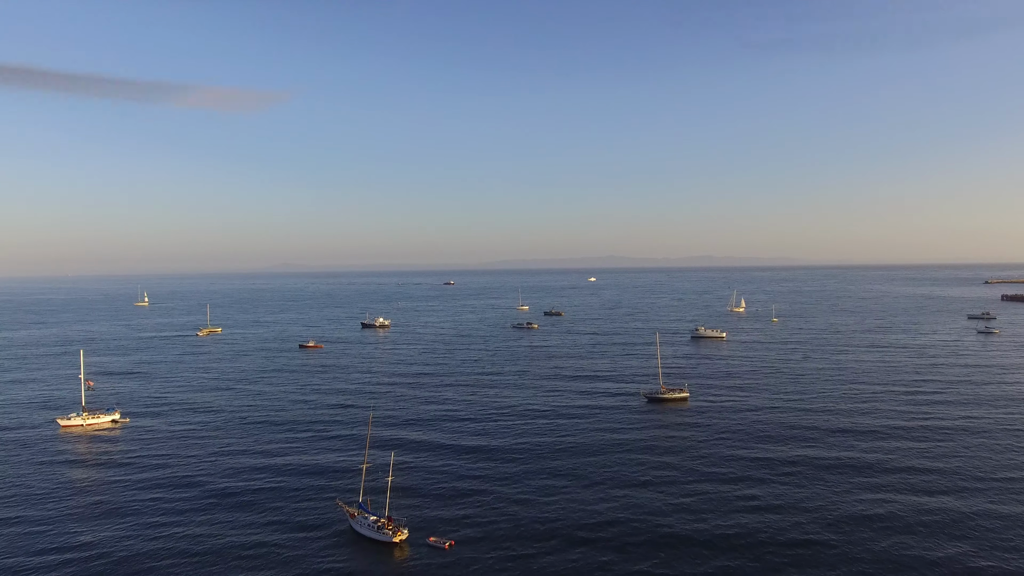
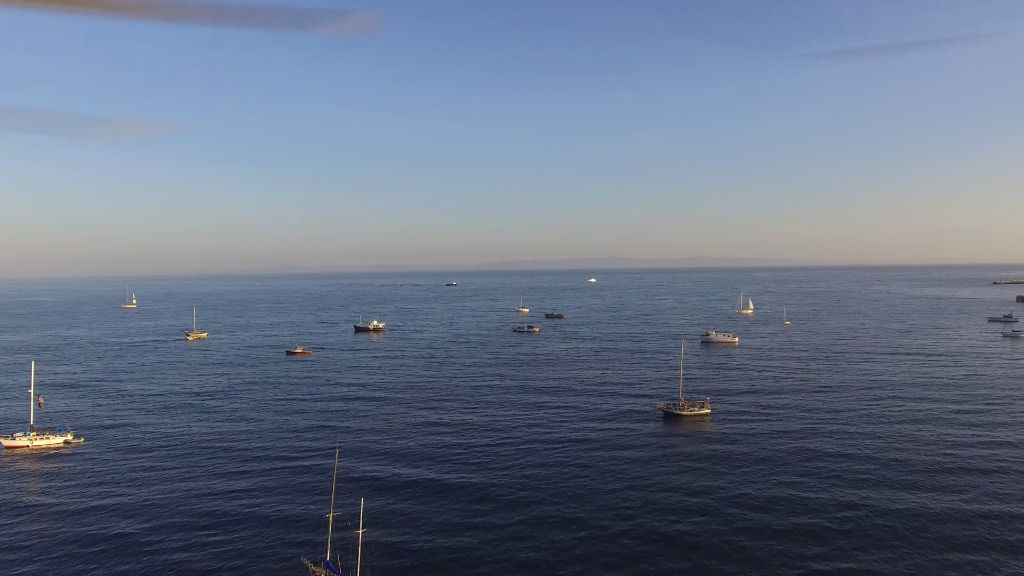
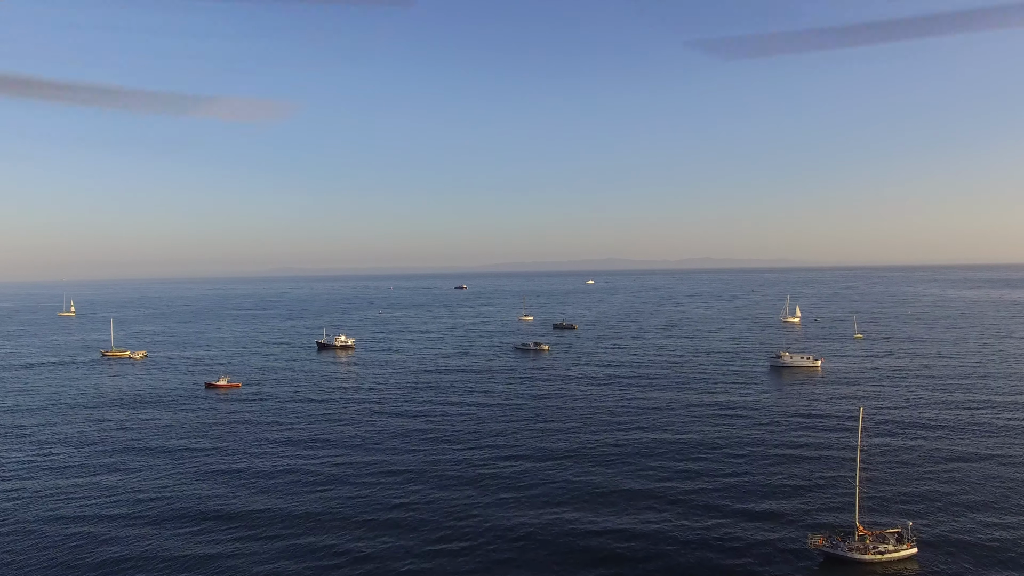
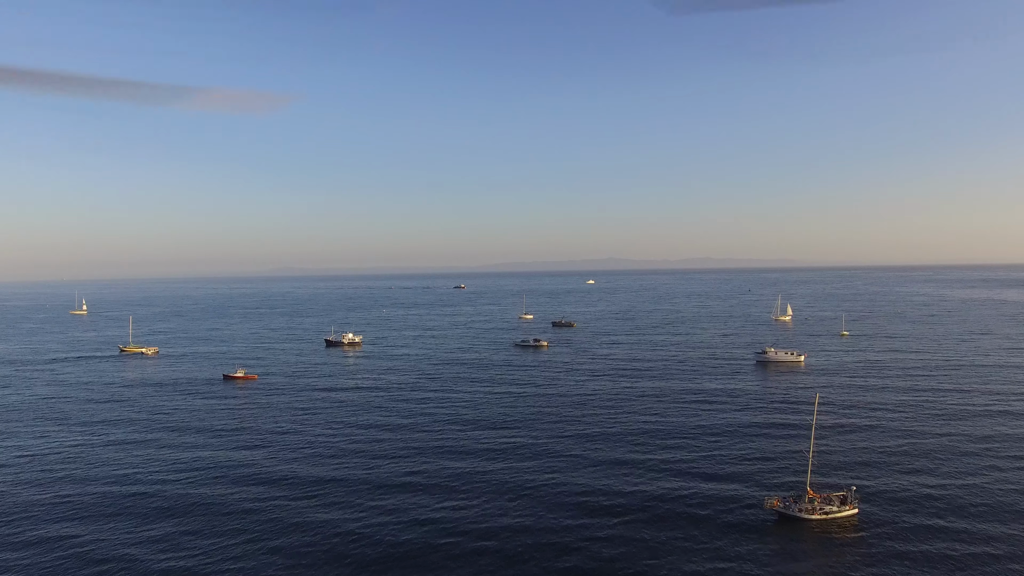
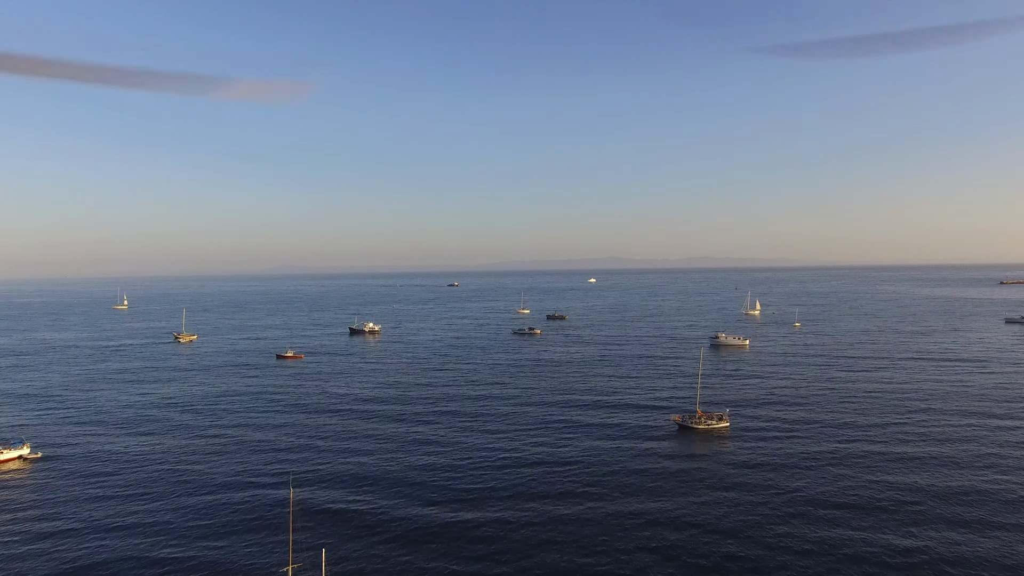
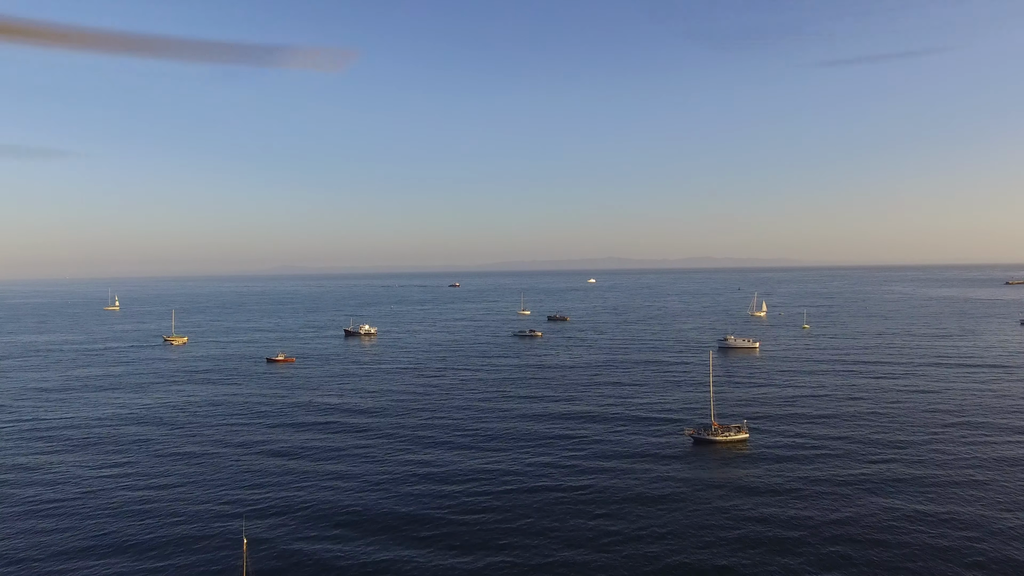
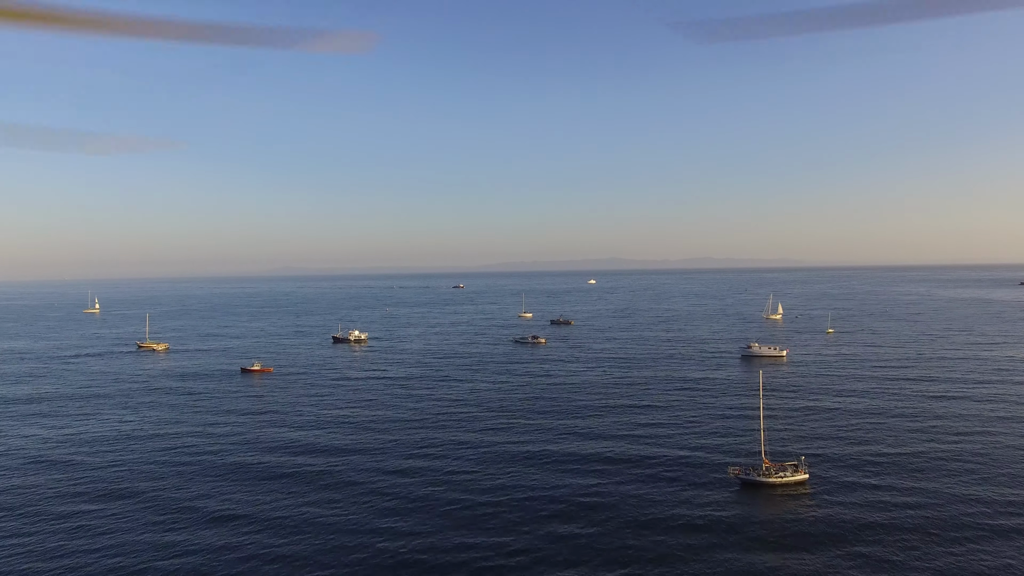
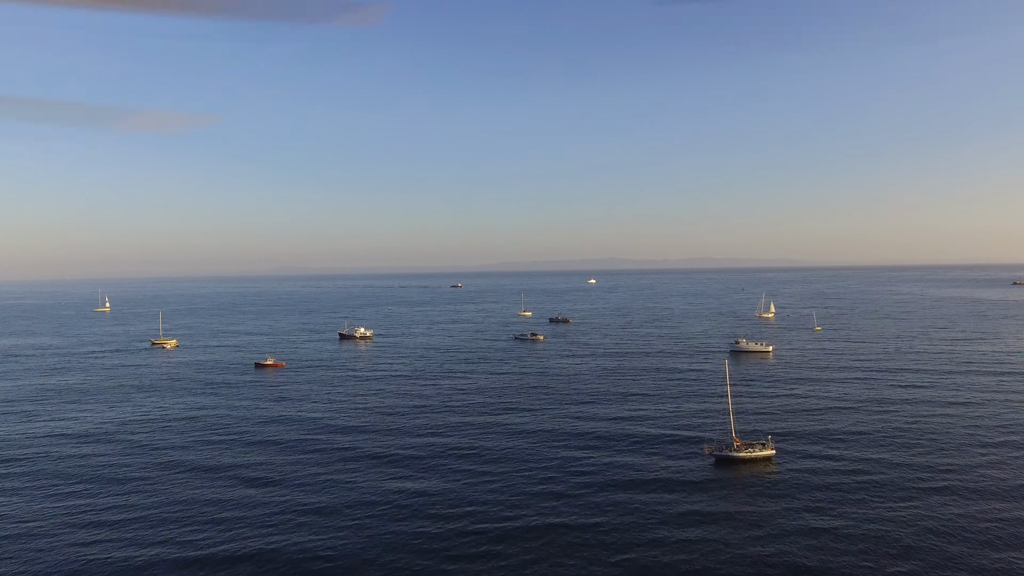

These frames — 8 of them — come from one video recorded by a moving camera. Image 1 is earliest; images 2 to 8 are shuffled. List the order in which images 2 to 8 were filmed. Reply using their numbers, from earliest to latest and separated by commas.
2, 5, 6, 8, 7, 4, 3
